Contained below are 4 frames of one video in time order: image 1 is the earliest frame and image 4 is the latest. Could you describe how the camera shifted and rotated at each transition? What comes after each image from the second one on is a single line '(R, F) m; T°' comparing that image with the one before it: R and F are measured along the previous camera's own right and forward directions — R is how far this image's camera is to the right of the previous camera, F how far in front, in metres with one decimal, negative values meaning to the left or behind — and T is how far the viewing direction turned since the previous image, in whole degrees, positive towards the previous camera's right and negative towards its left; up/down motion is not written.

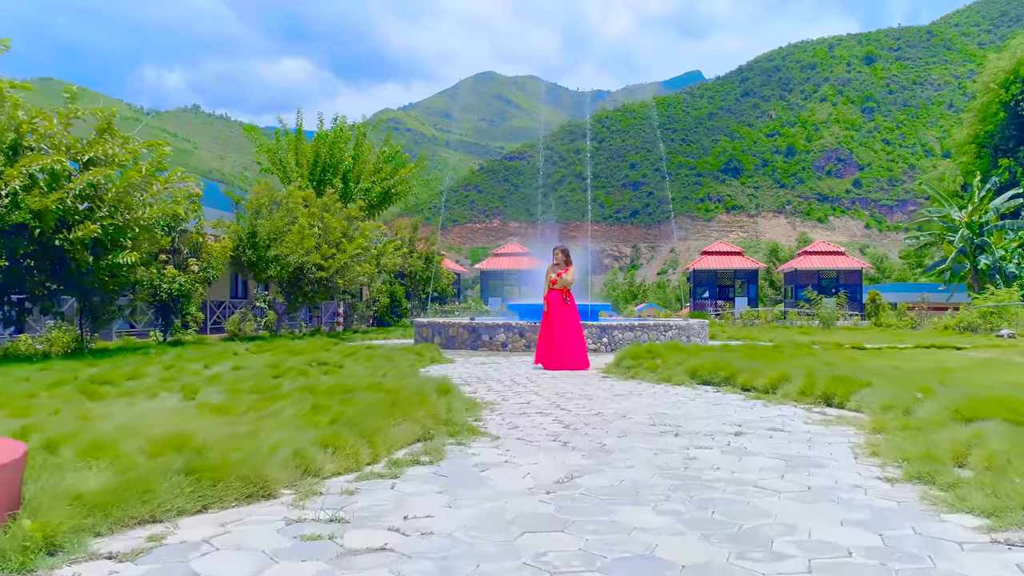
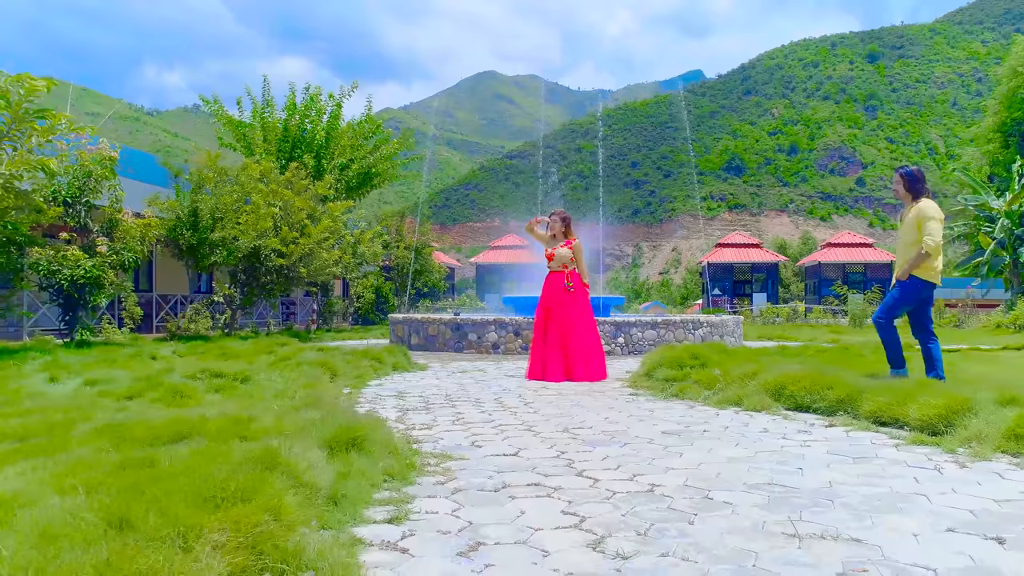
(+0.2, +3.0) m; 0°
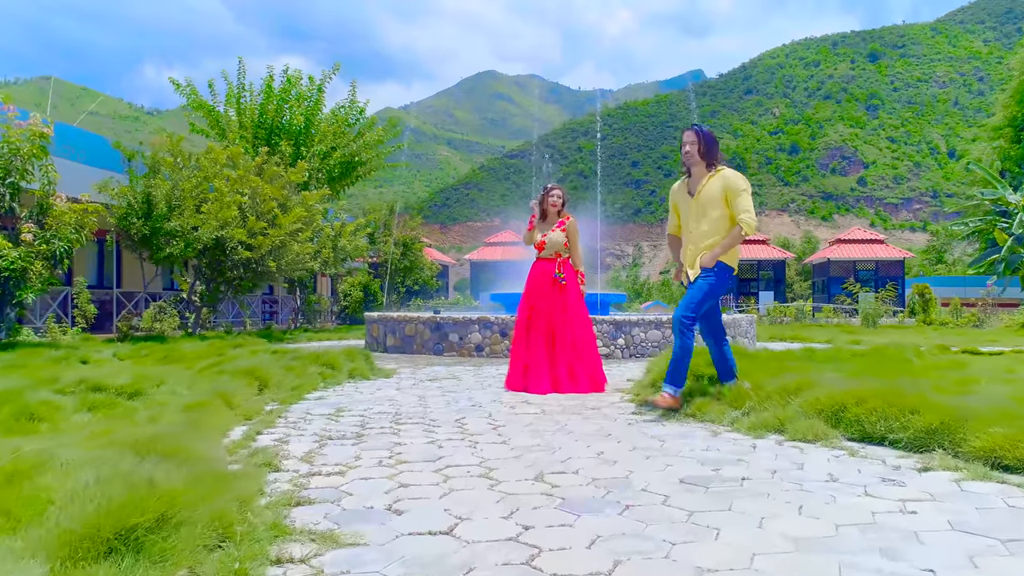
(+0.3, +1.4) m; 0°
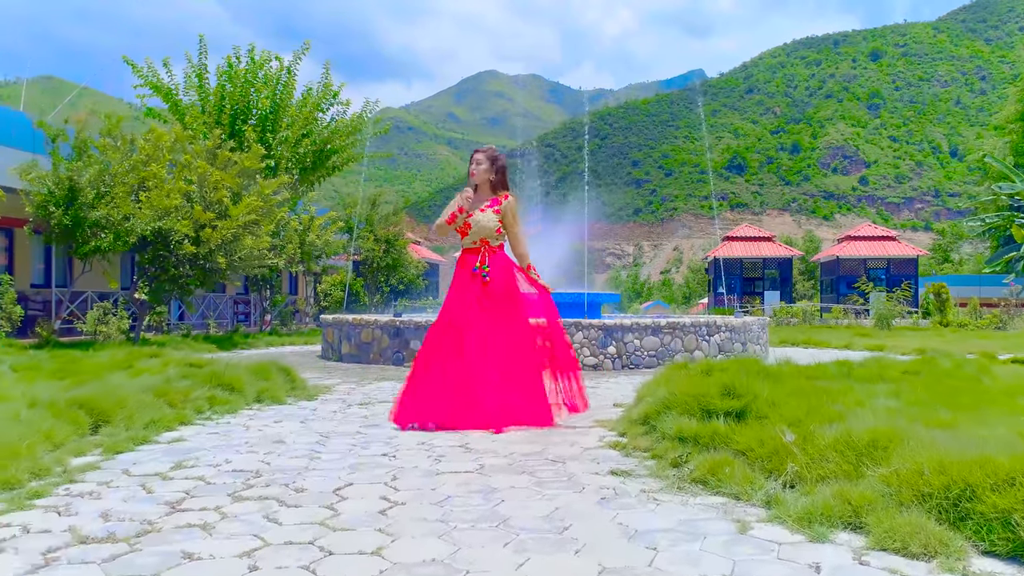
(+0.6, +1.6) m; 0°
